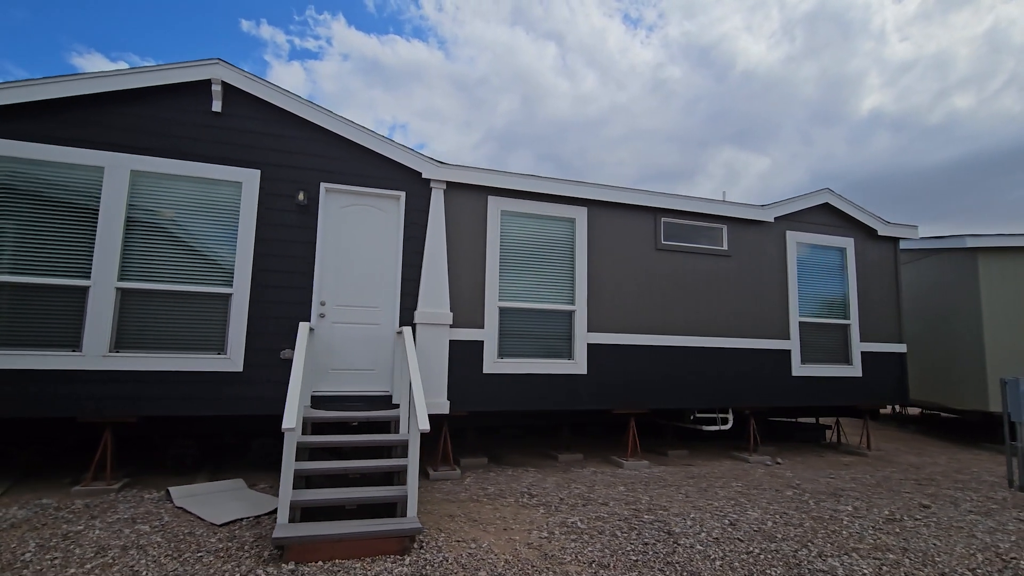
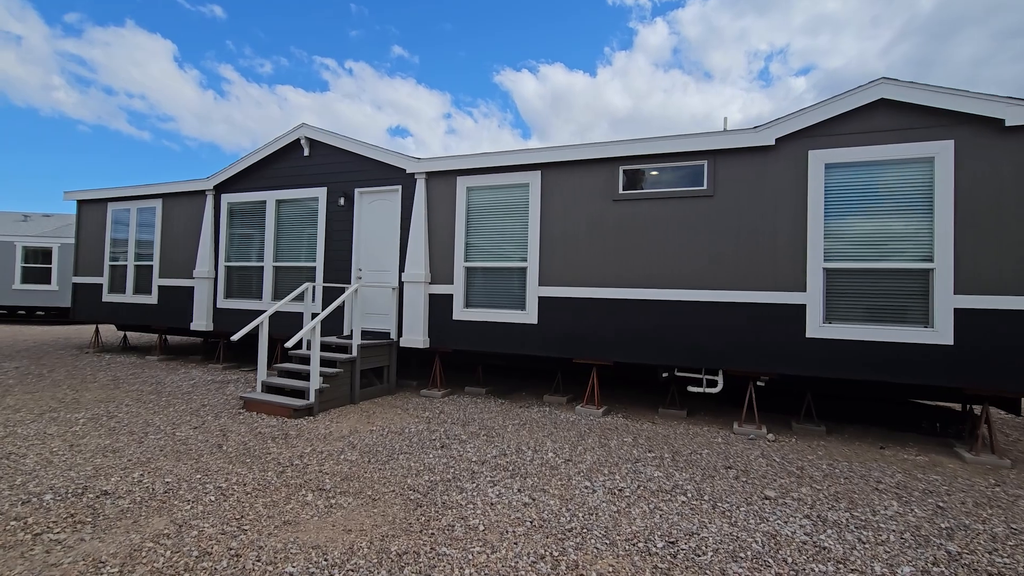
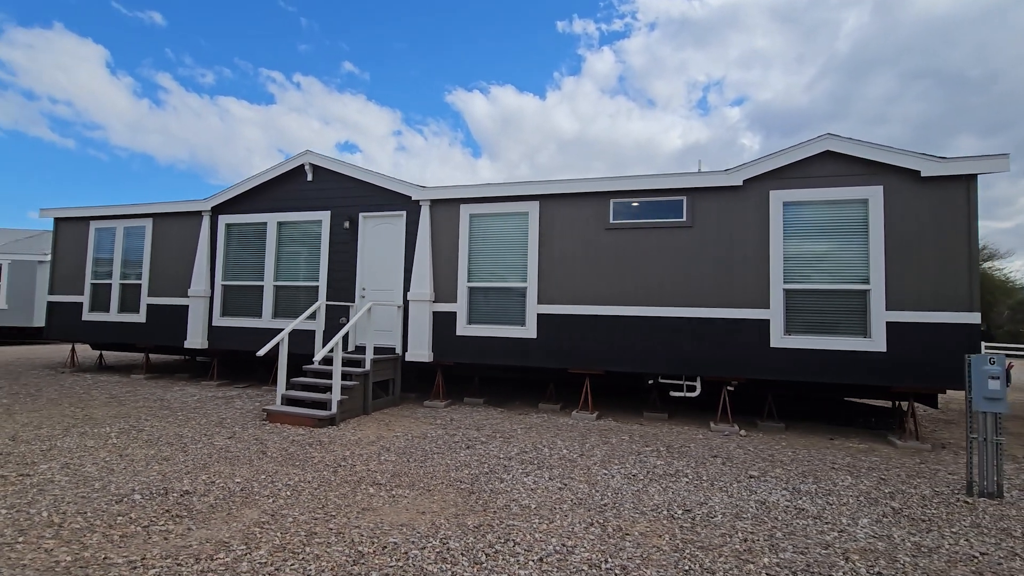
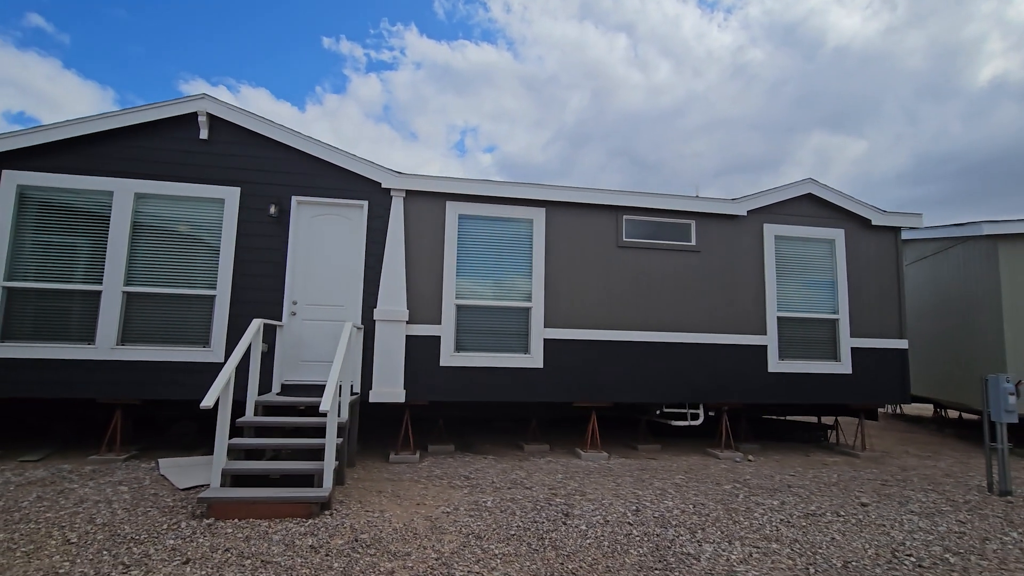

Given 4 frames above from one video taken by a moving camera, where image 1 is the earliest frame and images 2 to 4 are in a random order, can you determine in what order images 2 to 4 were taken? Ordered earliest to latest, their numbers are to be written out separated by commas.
4, 3, 2
